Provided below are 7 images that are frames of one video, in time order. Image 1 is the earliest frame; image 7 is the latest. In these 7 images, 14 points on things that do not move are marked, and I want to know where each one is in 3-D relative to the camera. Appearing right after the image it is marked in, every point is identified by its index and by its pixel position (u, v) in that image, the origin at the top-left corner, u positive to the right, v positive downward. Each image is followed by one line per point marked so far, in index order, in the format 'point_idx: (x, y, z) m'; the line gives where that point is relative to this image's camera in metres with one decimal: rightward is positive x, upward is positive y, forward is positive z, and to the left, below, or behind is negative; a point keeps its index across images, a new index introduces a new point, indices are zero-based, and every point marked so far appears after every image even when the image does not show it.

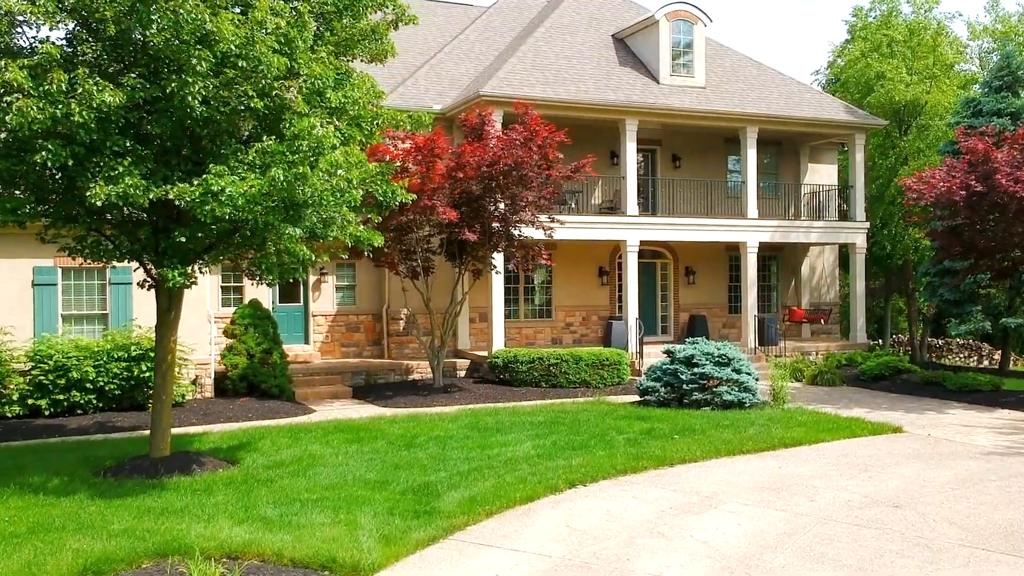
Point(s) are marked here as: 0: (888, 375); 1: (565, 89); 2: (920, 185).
0: (+4.8, -1.1, +19.3) m
1: (+0.7, +2.6, +19.9) m
2: (+4.5, +1.1, +16.9) m
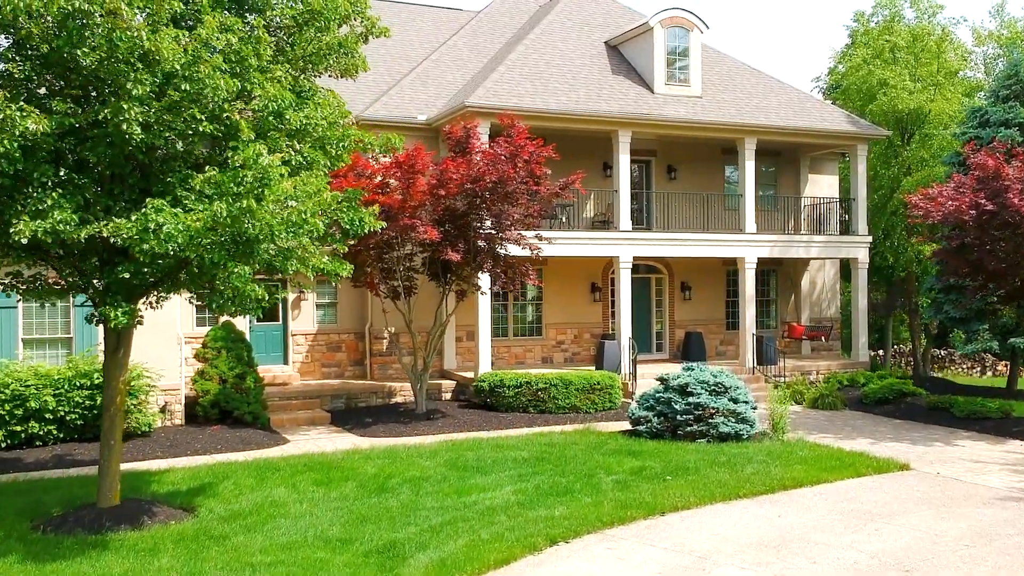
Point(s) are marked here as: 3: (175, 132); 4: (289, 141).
0: (+4.6, -1.4, +18.5) m
1: (+0.5, +2.4, +19.0) m
2: (+4.4, +0.9, +16.1) m
3: (-1.8, +0.8, +8.1) m
4: (-1.4, +0.9, +9.3) m
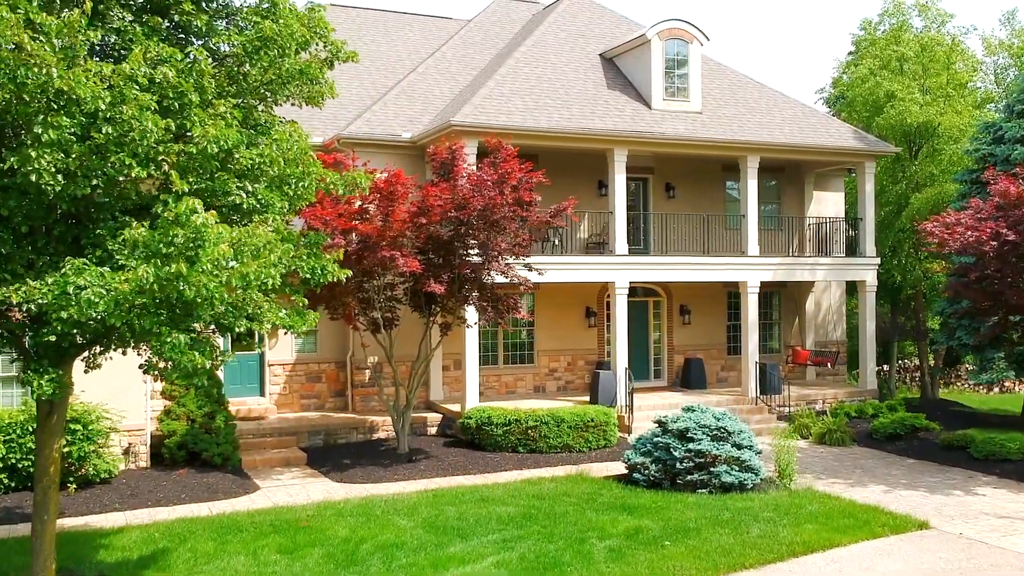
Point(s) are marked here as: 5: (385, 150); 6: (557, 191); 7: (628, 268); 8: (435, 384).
0: (+4.5, -1.7, +17.4) m
1: (+0.4, +2.0, +18.0) m
2: (+4.3, +0.6, +15.0) m
3: (-1.9, +0.5, +7.0) m
4: (-1.5, +0.6, +8.3) m
5: (-1.6, +1.7, +18.6) m
6: (+0.6, +1.3, +19.9) m
7: (+1.4, +0.2, +18.6) m
8: (-0.9, -1.2, +18.6) m
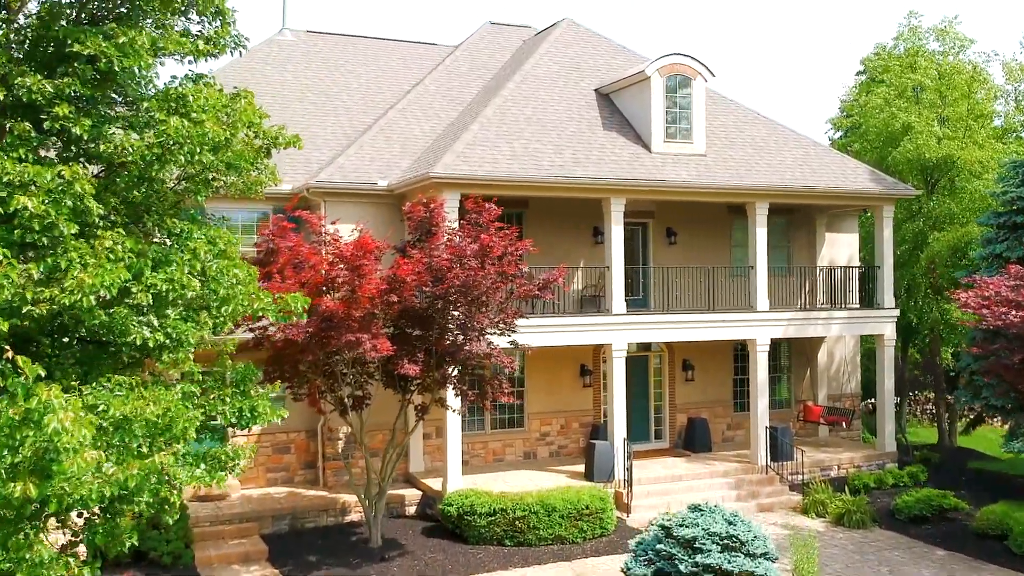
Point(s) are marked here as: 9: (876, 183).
0: (+4.3, -2.4, +15.8) m
1: (+0.3, +1.3, +16.4) m
2: (+4.1, -0.1, +13.4) m
3: (-2.0, -0.2, +5.4) m
4: (-1.6, -0.1, +6.6) m
5: (-1.7, +1.0, +17.0) m
6: (+0.4, +0.6, +18.2) m
7: (+1.3, -0.5, +17.0) m
8: (-1.1, -1.9, +17.0) m
9: (+4.6, +1.3, +18.9) m
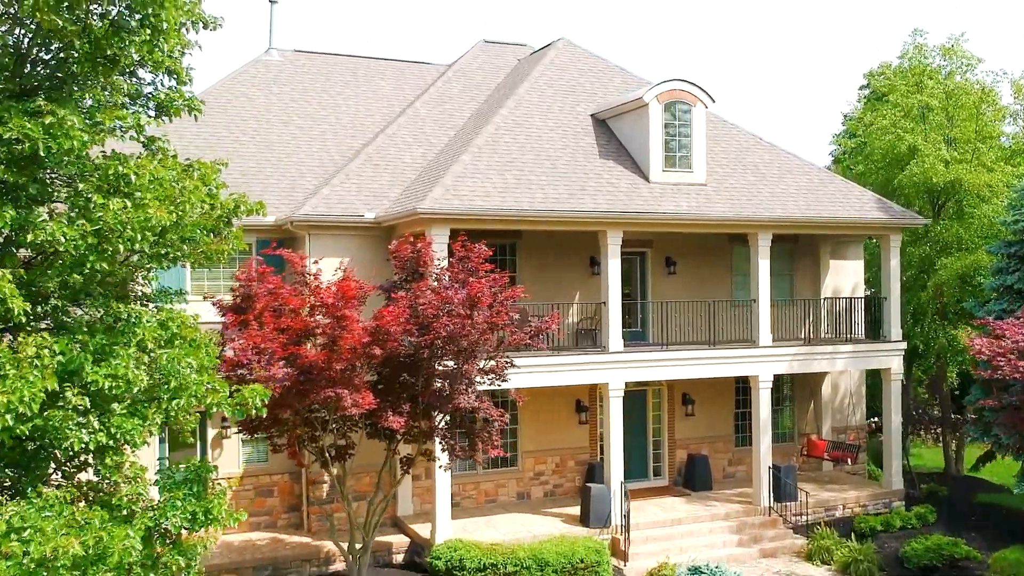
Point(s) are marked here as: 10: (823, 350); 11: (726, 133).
0: (+4.3, -2.8, +15.1) m
1: (+0.2, +0.9, +15.7) m
2: (+4.0, -0.5, +12.7) m
3: (-2.1, -0.6, +4.7) m
4: (-1.7, -0.5, +5.9) m
5: (-1.8, +0.6, +16.3) m
6: (+0.4, +0.2, +17.5) m
7: (+1.2, -0.8, +16.3) m
8: (-1.2, -2.3, +16.3) m
9: (+4.5, +0.9, +18.3) m
10: (+3.7, -0.7, +17.9) m
11: (+2.7, +2.0, +19.4) m
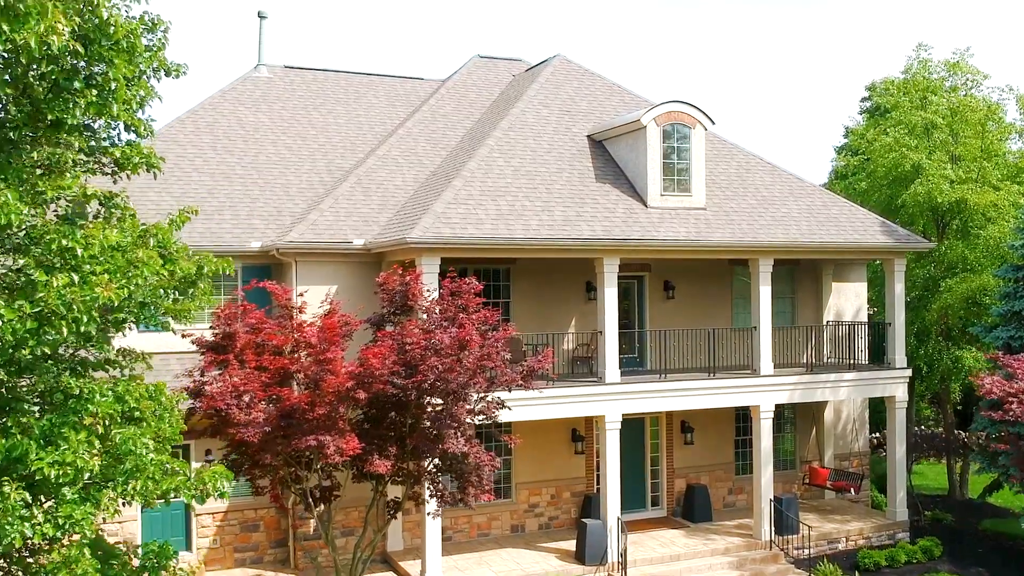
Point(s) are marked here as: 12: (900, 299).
0: (+4.2, -3.1, +14.6) m
1: (+0.1, +0.6, +15.2) m
2: (+4.0, -0.8, +12.2) m
3: (-2.2, -0.9, +4.2) m
4: (-1.8, -0.8, +5.4) m
5: (-1.9, +0.3, +15.8) m
6: (+0.3, -0.1, +17.0) m
7: (+1.1, -1.1, +15.8) m
8: (-1.2, -2.6, +15.8) m
9: (+4.4, +0.6, +17.8) m
10: (+3.6, -1.0, +17.4) m
11: (+2.7, +1.7, +18.9) m
12: (+4.6, -0.1, +18.1) m
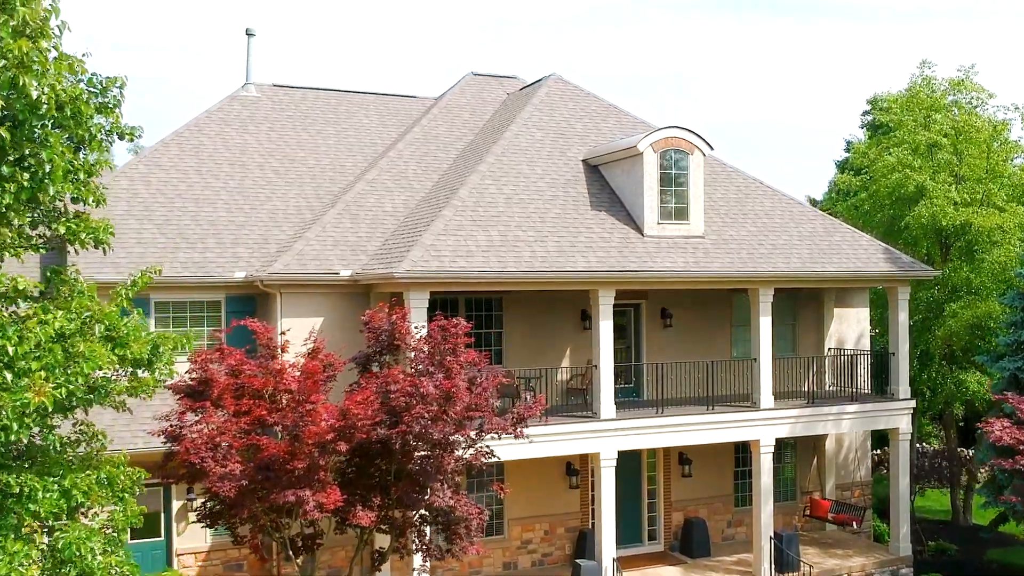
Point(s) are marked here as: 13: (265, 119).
0: (+4.1, -3.4, +14.1) m
1: (0.0, +0.3, +14.7) m
2: (+3.9, -1.1, +11.7) m
3: (-2.3, -1.2, +3.7) m
4: (-1.9, -1.2, +4.9) m
5: (-1.9, 0.0, +15.3) m
6: (+0.2, -0.5, +16.5) m
7: (+1.0, -1.5, +15.3) m
8: (-1.3, -2.9, +15.3) m
9: (+4.3, +0.3, +17.3) m
10: (+3.5, -1.4, +16.9) m
11: (+2.6, +1.3, +18.4) m
12: (+4.6, -0.5, +17.6) m
13: (-3.2, +2.2, +19.6) m
